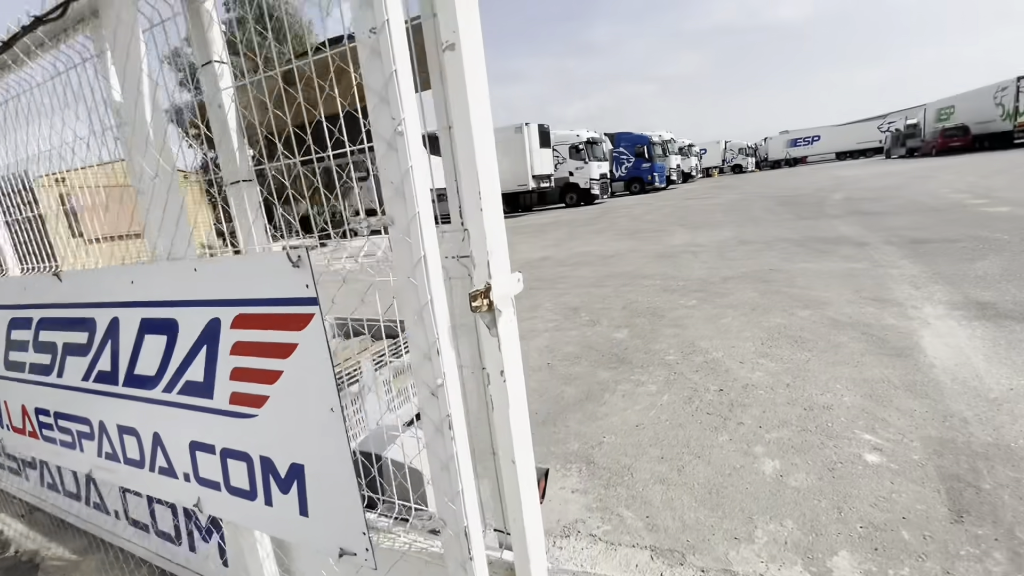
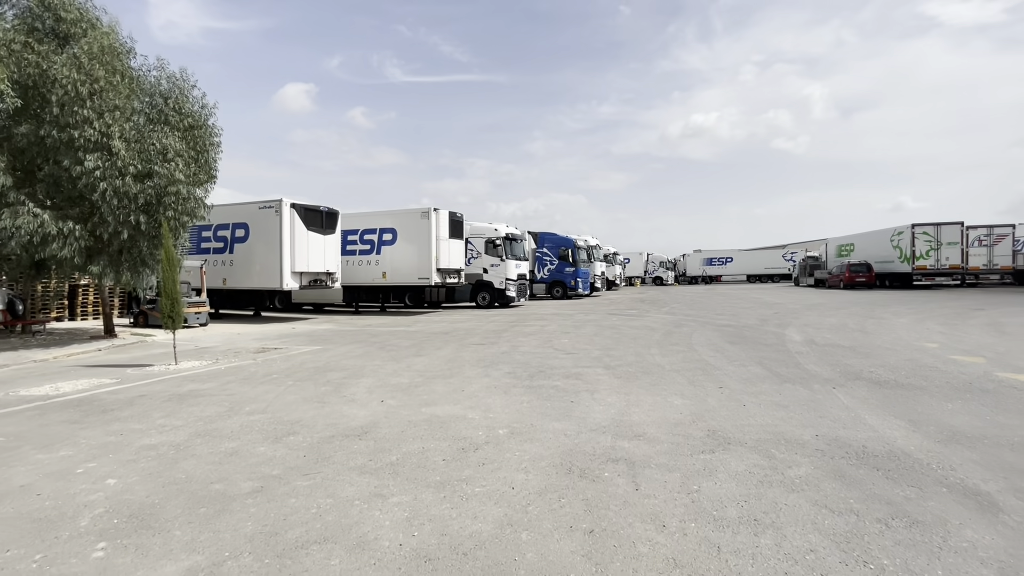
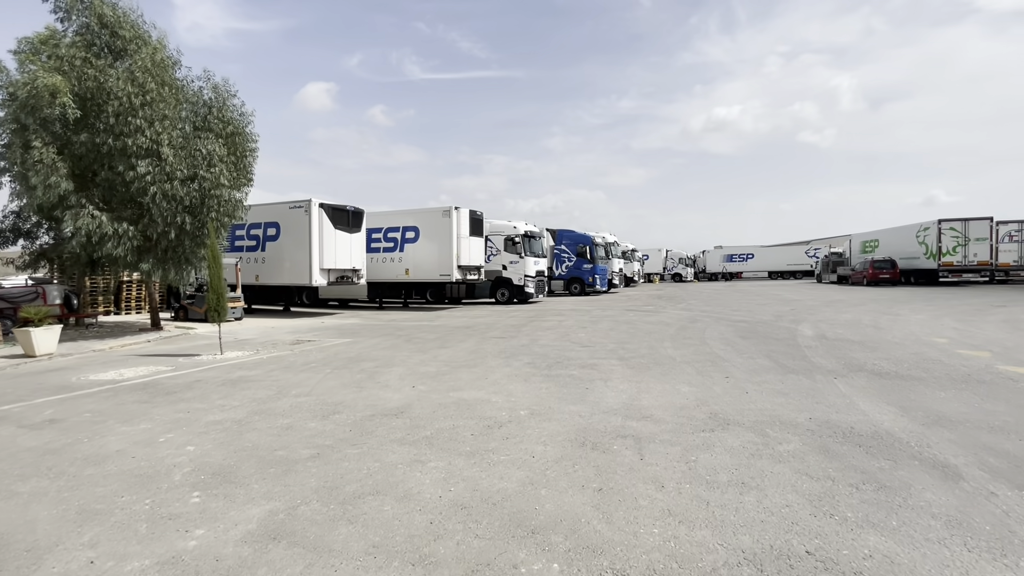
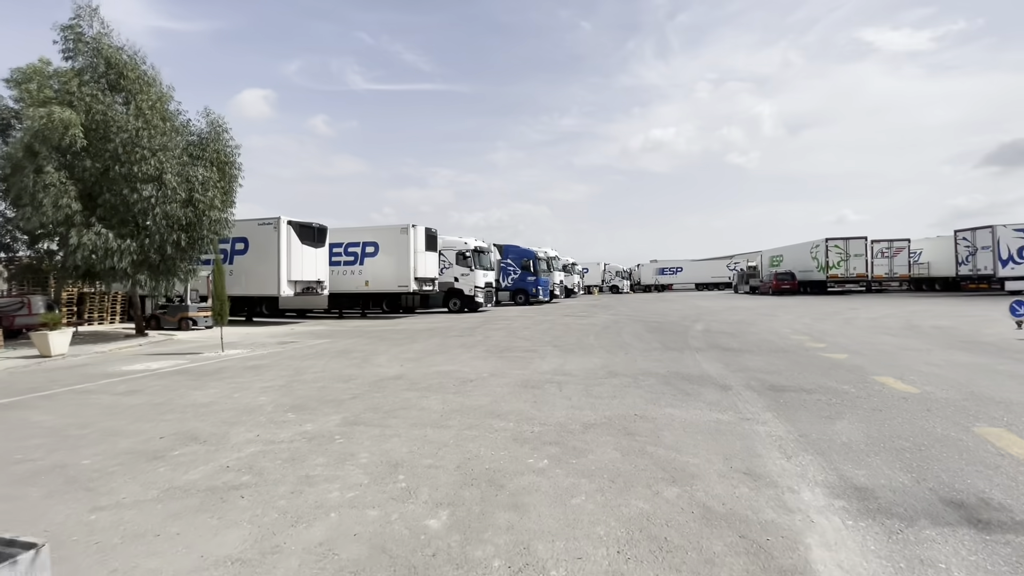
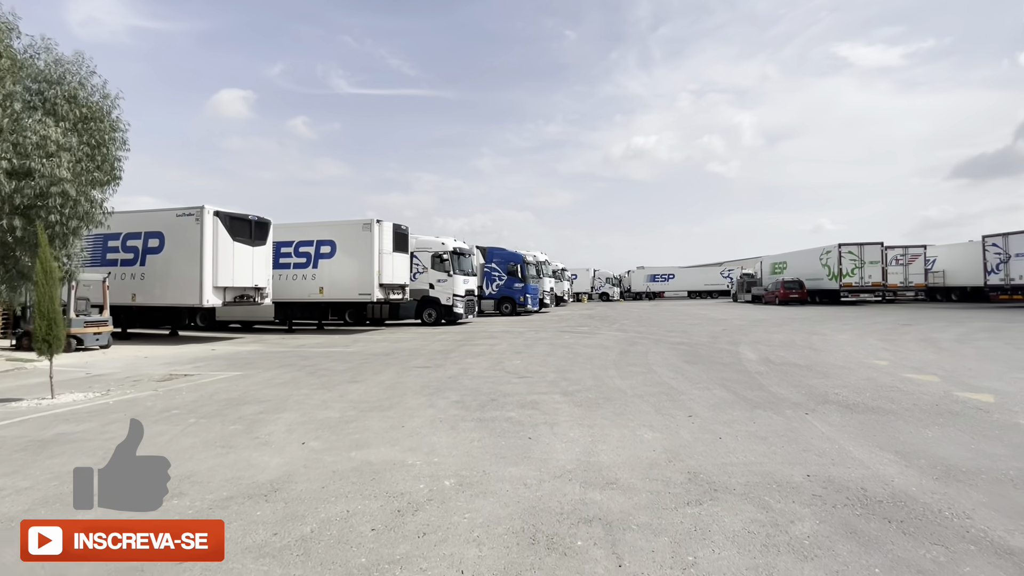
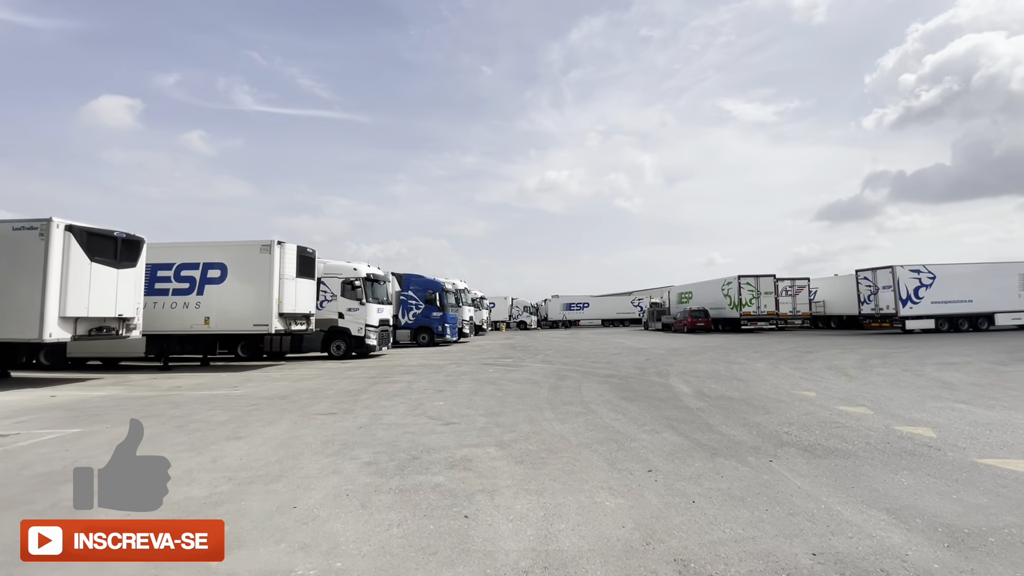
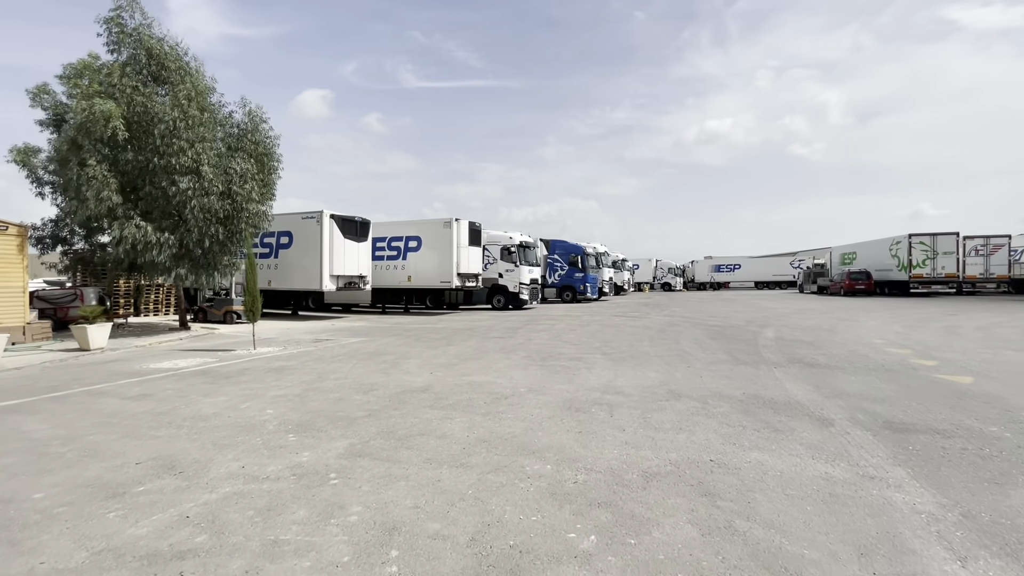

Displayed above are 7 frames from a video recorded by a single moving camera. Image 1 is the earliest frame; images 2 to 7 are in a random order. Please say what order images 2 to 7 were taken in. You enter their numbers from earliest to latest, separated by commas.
4, 7, 3, 2, 5, 6
